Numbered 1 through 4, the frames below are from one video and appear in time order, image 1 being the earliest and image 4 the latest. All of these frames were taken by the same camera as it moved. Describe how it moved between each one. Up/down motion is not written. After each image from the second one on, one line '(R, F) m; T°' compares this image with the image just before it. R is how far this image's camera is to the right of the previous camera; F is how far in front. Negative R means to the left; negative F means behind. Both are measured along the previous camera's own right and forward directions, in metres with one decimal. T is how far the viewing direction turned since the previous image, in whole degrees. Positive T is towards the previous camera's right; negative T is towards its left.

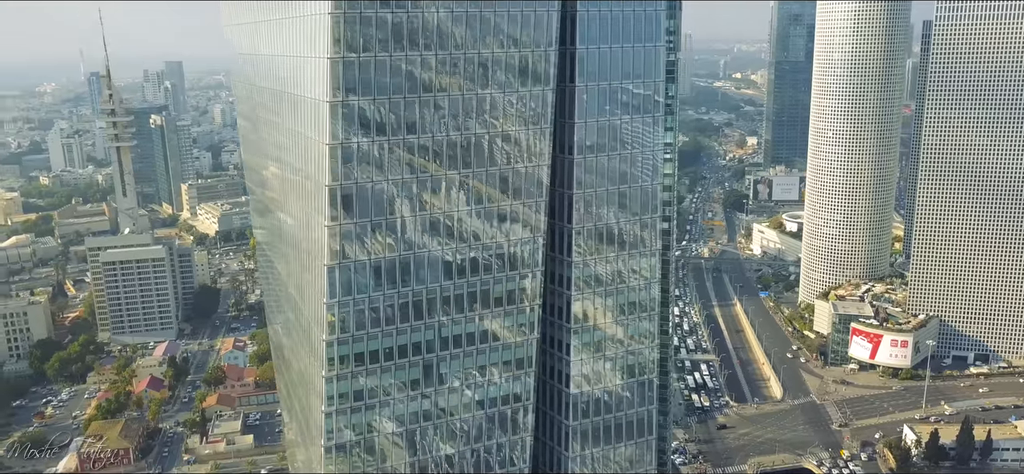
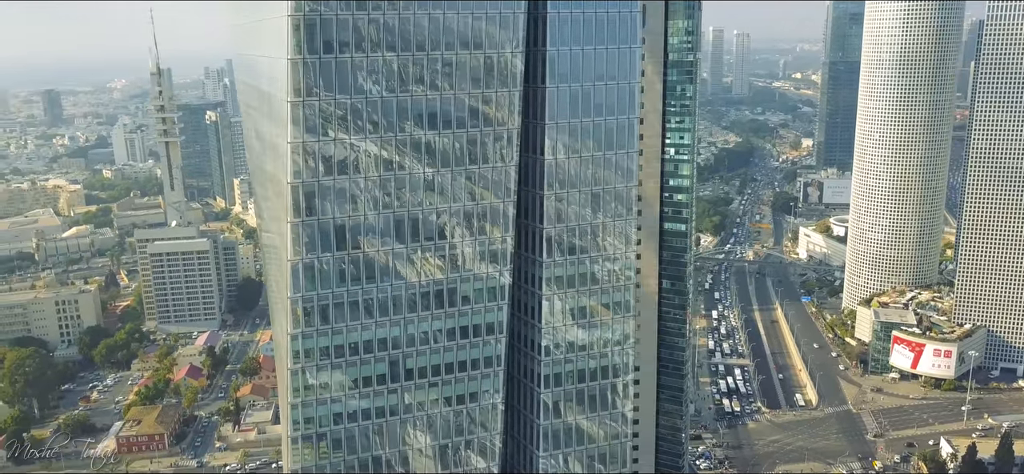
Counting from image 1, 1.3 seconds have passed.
(+1.9, -0.1) m; -3°
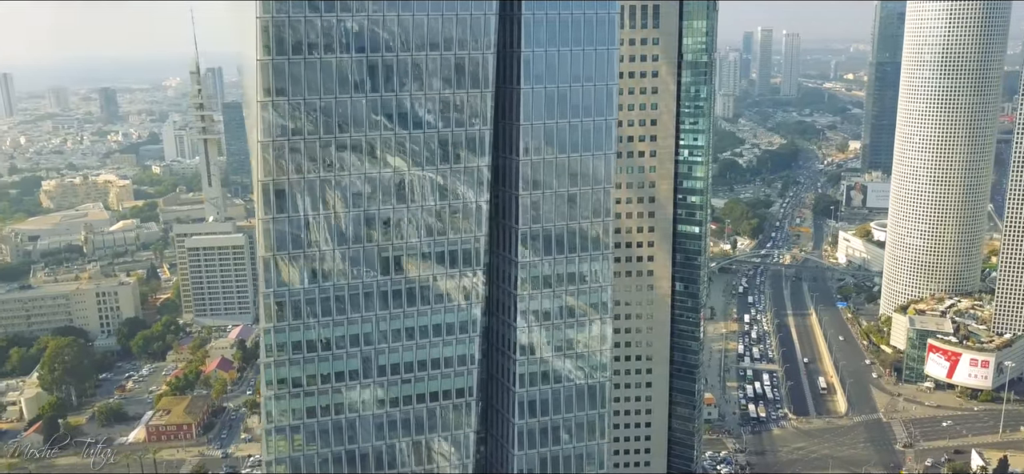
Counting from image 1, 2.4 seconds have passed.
(+1.6, -0.1) m; -3°
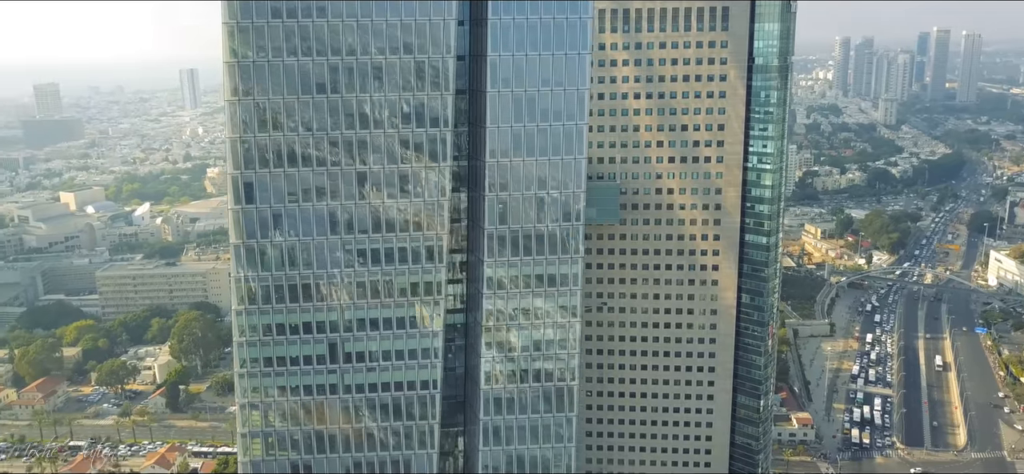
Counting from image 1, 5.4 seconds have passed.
(+4.3, 0.0) m; -10°
